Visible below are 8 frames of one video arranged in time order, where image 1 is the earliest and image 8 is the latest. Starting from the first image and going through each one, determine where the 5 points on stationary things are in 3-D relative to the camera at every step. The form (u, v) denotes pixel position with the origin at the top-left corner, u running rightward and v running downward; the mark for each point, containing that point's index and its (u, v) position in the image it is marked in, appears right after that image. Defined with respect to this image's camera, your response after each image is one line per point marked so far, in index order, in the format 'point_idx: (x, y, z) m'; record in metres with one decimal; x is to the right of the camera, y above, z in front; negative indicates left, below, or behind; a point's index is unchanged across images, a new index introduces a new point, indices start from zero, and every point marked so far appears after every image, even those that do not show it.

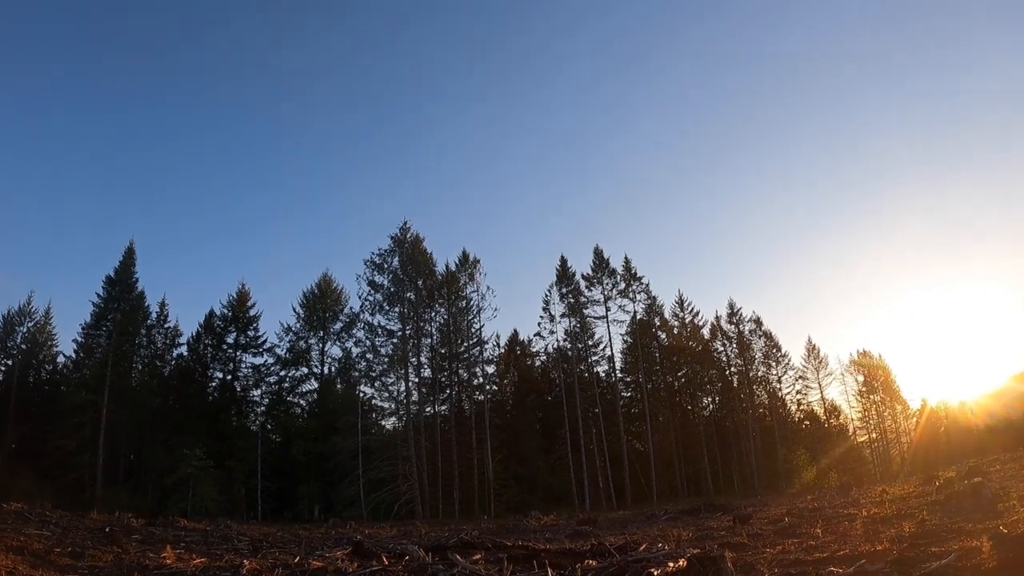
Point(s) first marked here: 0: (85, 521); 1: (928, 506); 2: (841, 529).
0: (-13.3, -7.3, +18.2) m
1: (+12.8, -6.8, +17.9) m
2: (+9.3, -6.9, +16.4) m
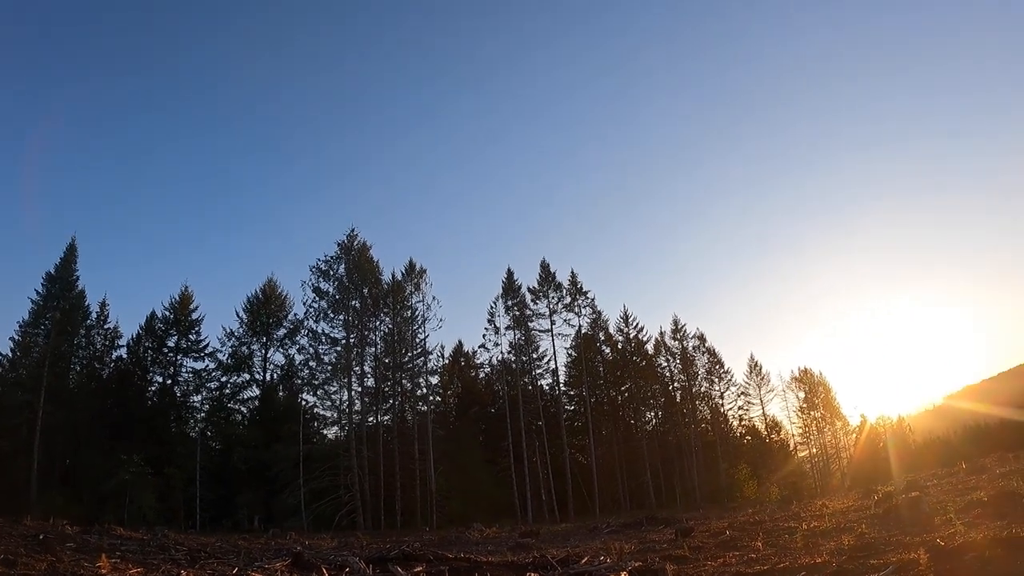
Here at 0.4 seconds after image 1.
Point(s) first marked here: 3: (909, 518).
0: (-14.7, -7.1, +17.4) m
1: (+11.4, -7.4, +18.4) m
2: (+7.9, -7.4, +16.8) m
3: (+12.0, -7.0, +17.5) m
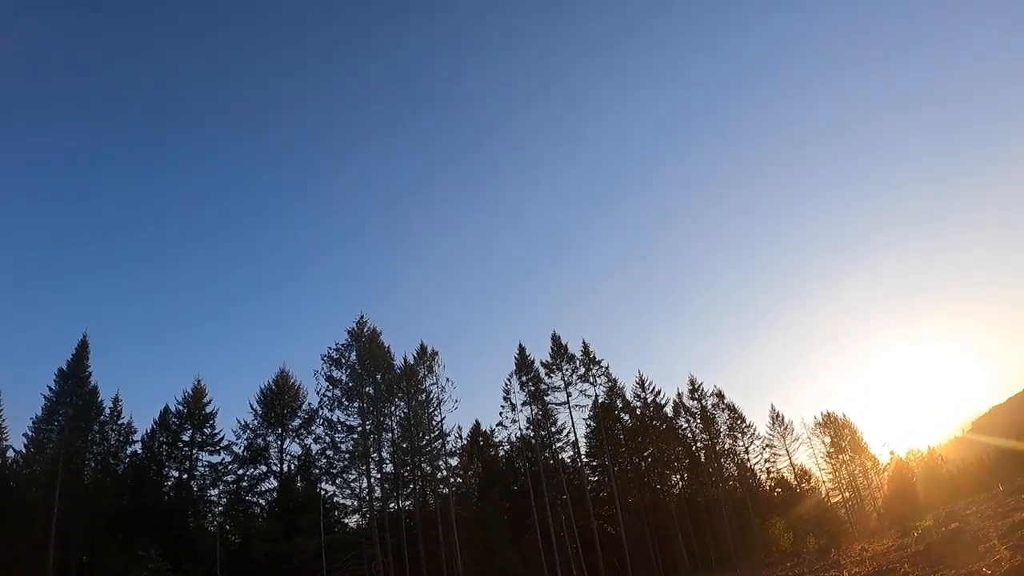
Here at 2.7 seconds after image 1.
0: (-13.8, -9.8, +16.9) m
1: (+12.2, -8.1, +17.8) m
2: (+8.8, -8.3, +16.1) m
3: (+12.8, -7.6, +16.9) m
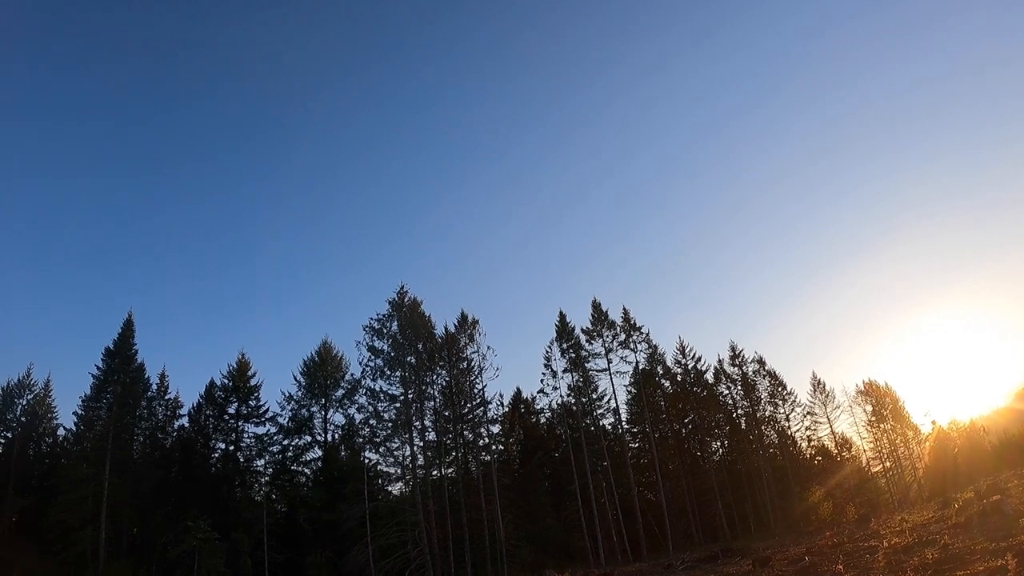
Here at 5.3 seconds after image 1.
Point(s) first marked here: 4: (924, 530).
0: (-12.9, -9.3, +17.7) m
1: (+13.1, -7.3, +17.5) m
2: (+9.7, -7.5, +16.0) m
3: (+13.7, -6.7, +16.6) m
4: (+13.8, -8.1, +19.6) m
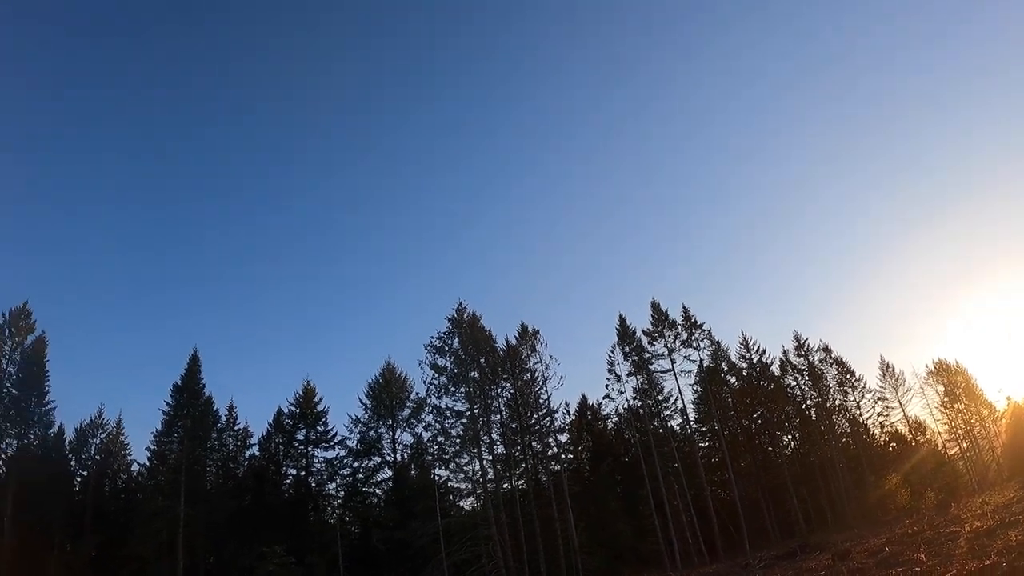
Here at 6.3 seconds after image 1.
0: (-10.8, -10.6, +18.3) m
1: (+14.9, -6.3, +16.7) m
2: (+11.4, -6.8, +15.4) m
3: (+15.4, -5.7, +15.8) m
4: (+15.7, -7.1, +18.7) m
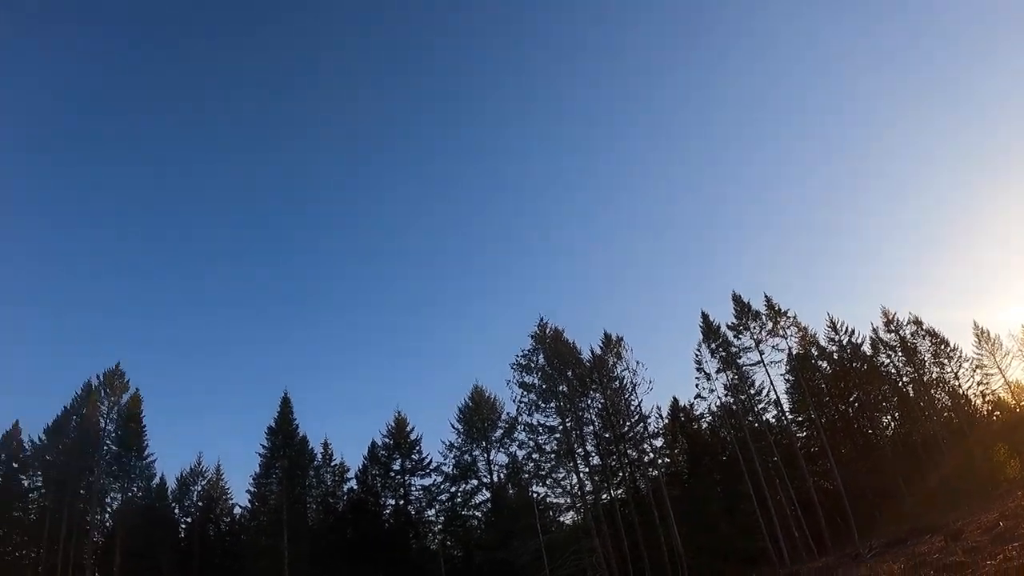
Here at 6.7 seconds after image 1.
0: (-7.6, -12.1, +19.0) m
1: (+17.2, -4.8, +15.5) m
2: (+13.6, -5.7, +14.5) m
3: (+17.5, -4.2, +14.5) m
4: (+18.2, -5.5, +17.4) m
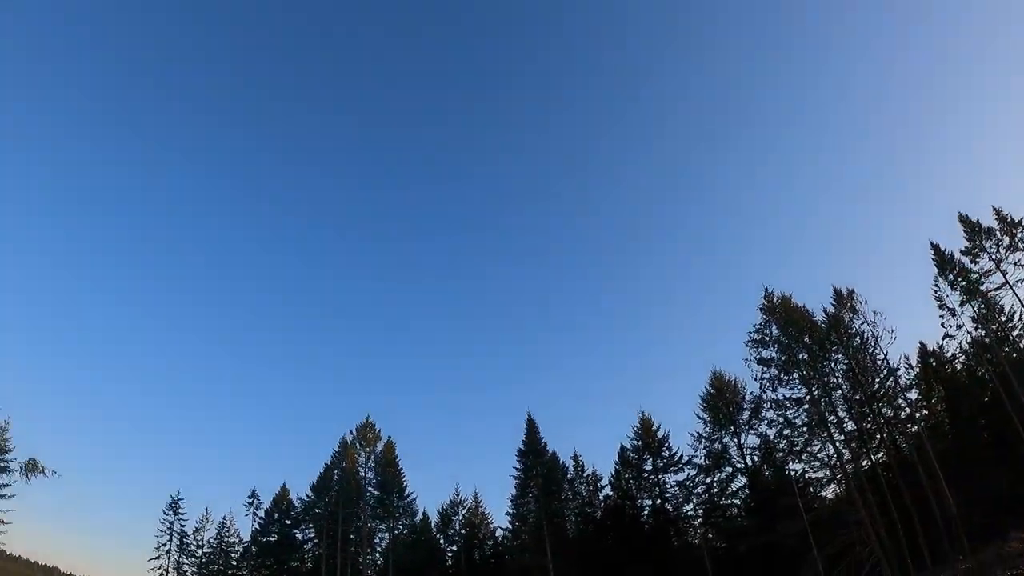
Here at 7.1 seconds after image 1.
0: (+1.3, -13.5, +20.7) m
1: (+22.3, -1.6, +10.9) m
2: (+18.8, -3.2, +10.8) m
3: (+22.2, -0.9, +9.9) m
4: (+23.9, -2.2, +12.3) m
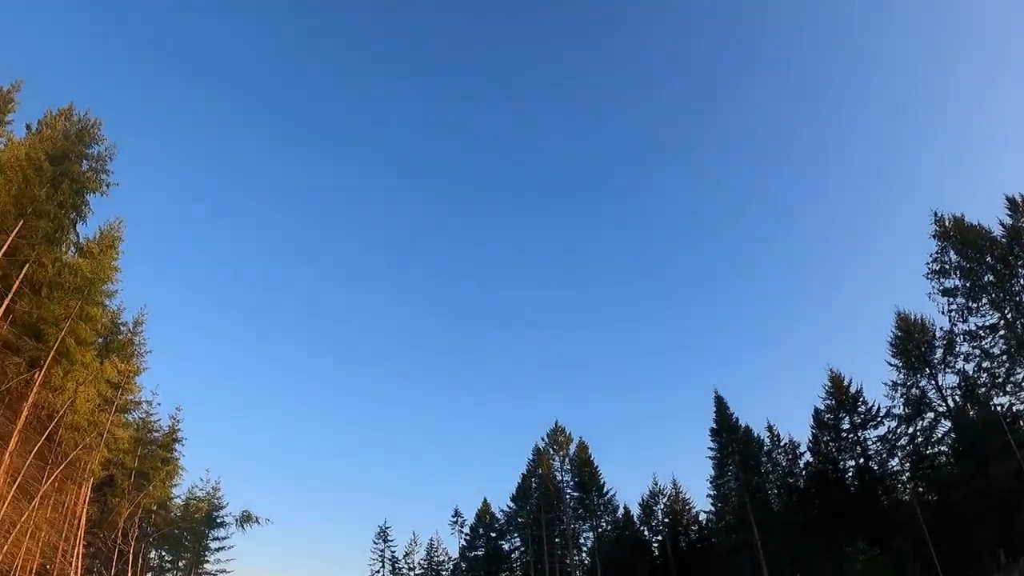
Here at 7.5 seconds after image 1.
0: (+9.0, -13.0, +20.1) m
1: (+24.8, +1.4, +5.2) m
2: (+21.7, -0.6, +6.1) m
3: (+24.4, +2.1, +4.3) m
4: (+26.9, +1.1, +6.1) m
